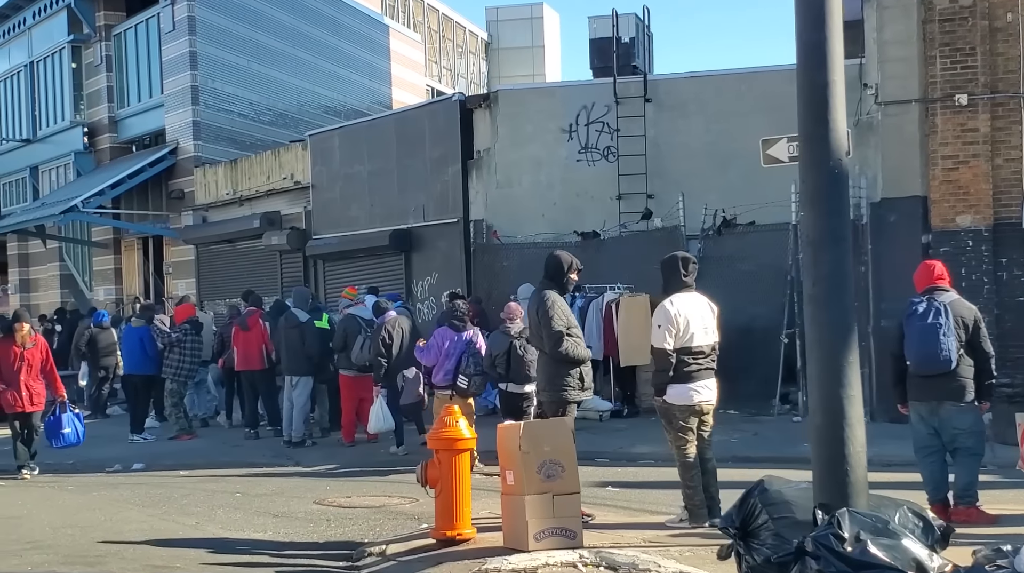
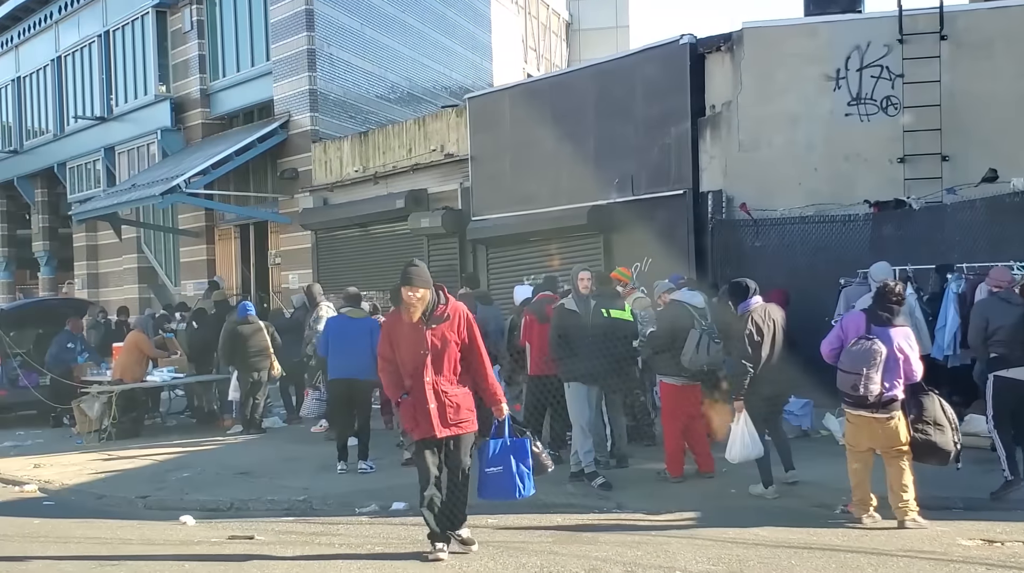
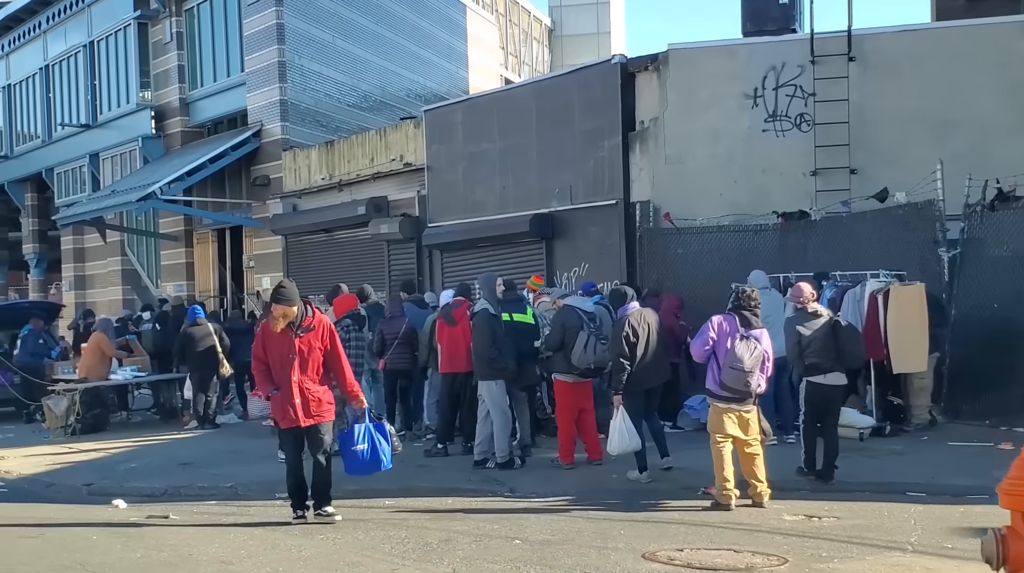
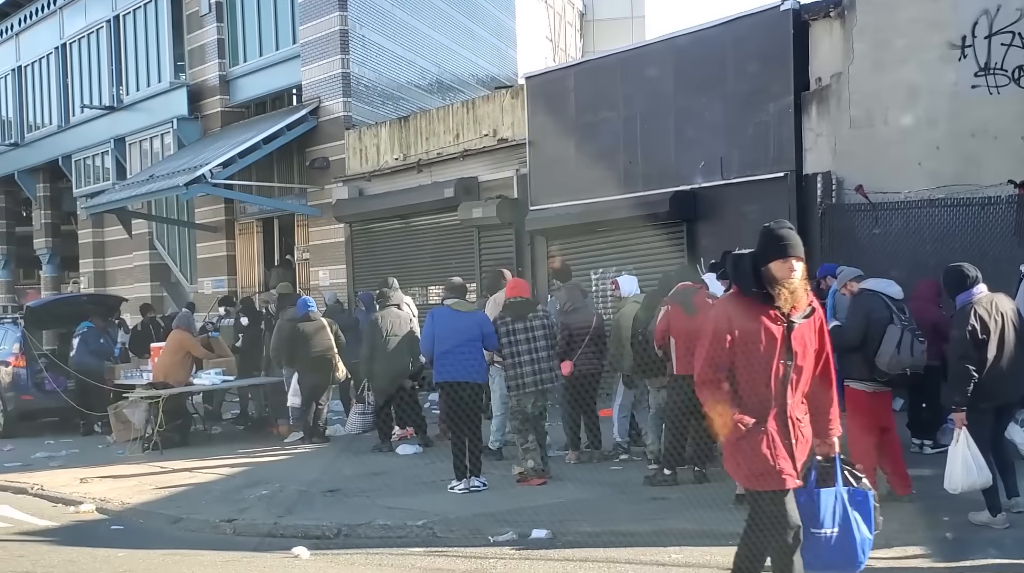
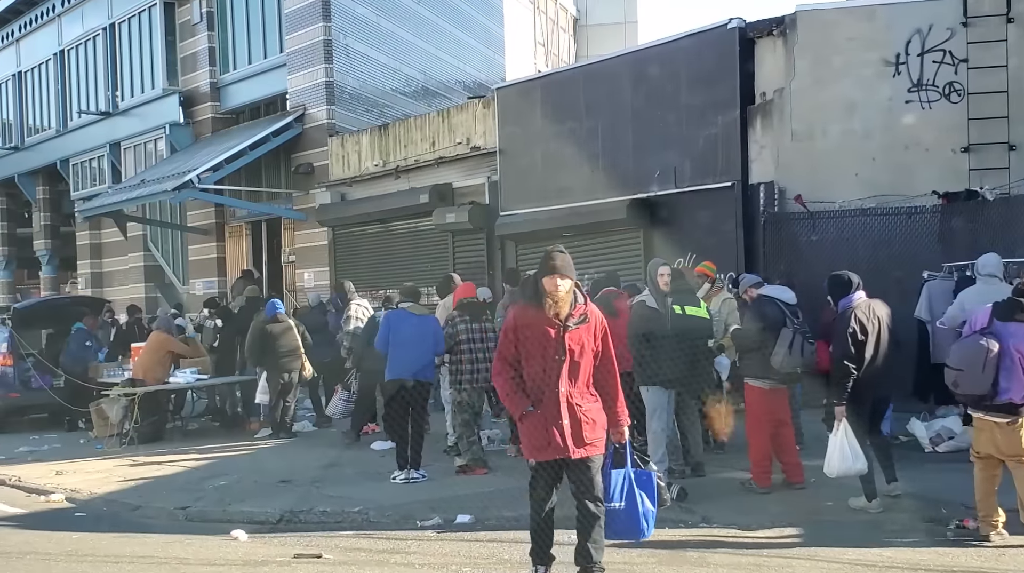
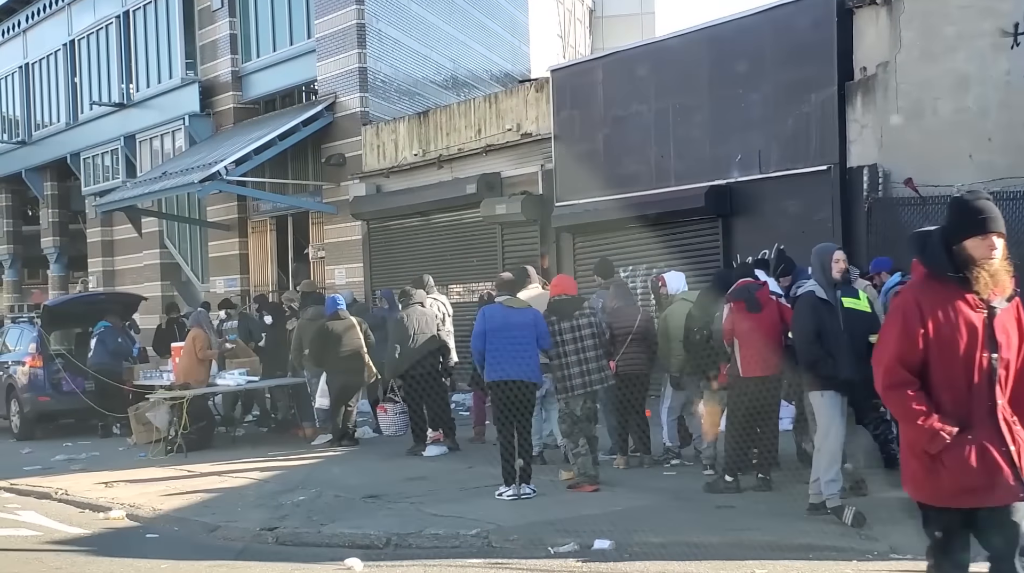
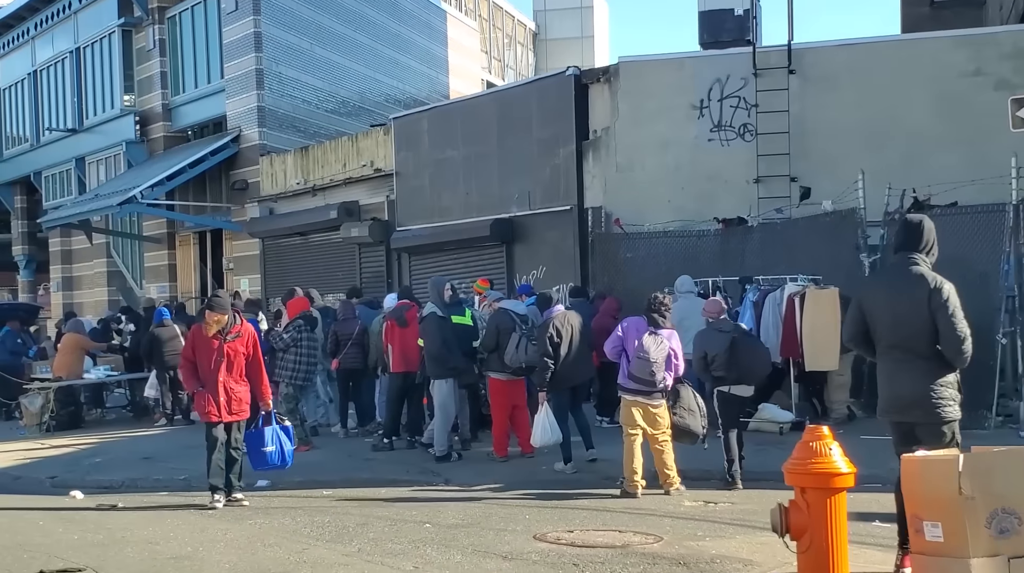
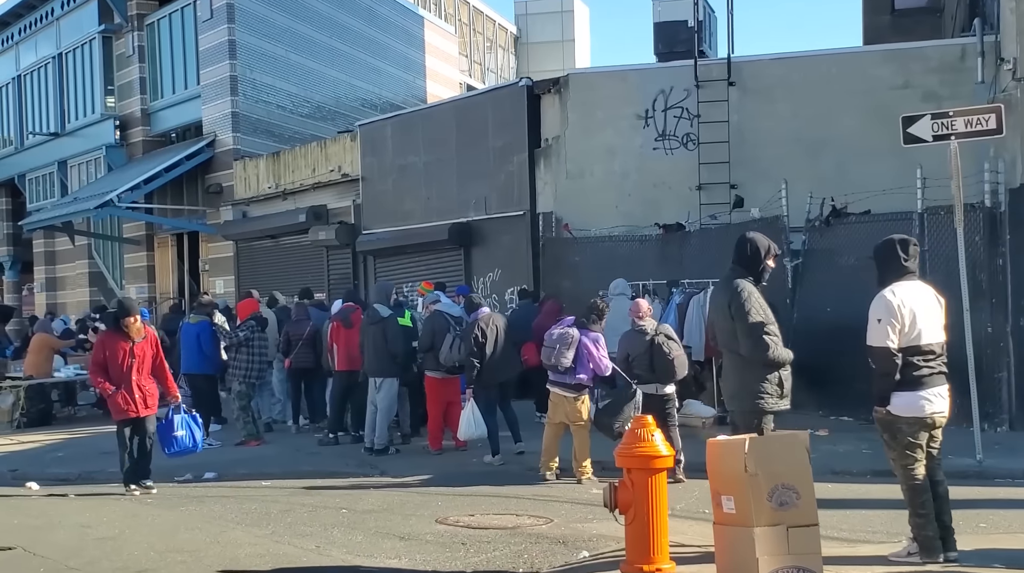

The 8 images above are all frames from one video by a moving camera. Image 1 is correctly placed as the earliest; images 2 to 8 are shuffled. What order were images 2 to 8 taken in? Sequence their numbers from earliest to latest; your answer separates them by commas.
8, 7, 3, 2, 5, 4, 6
